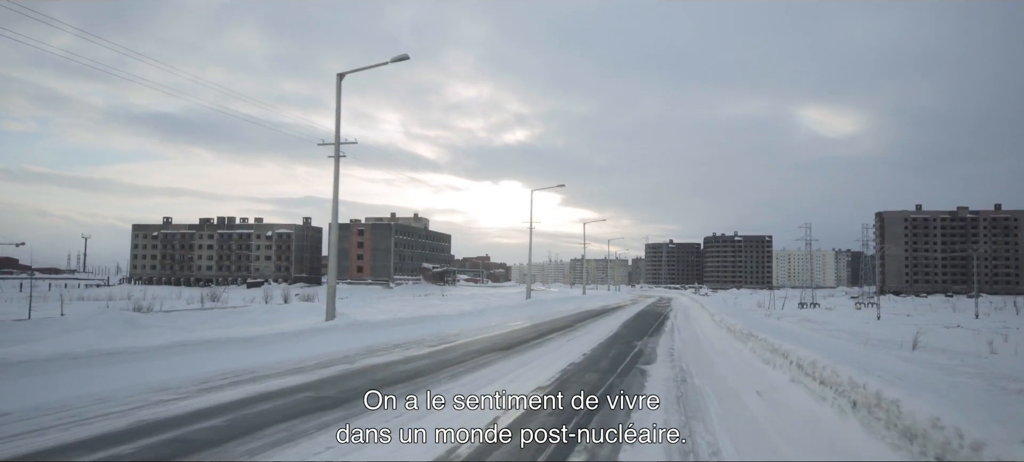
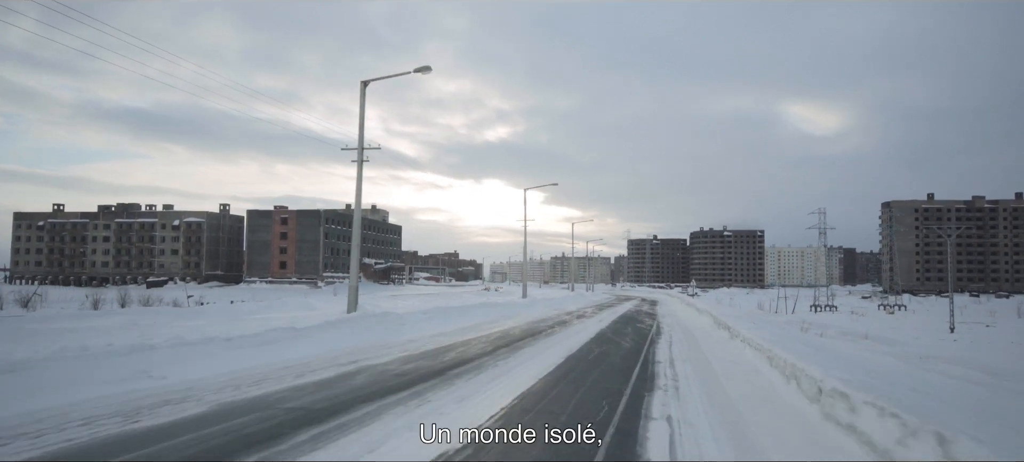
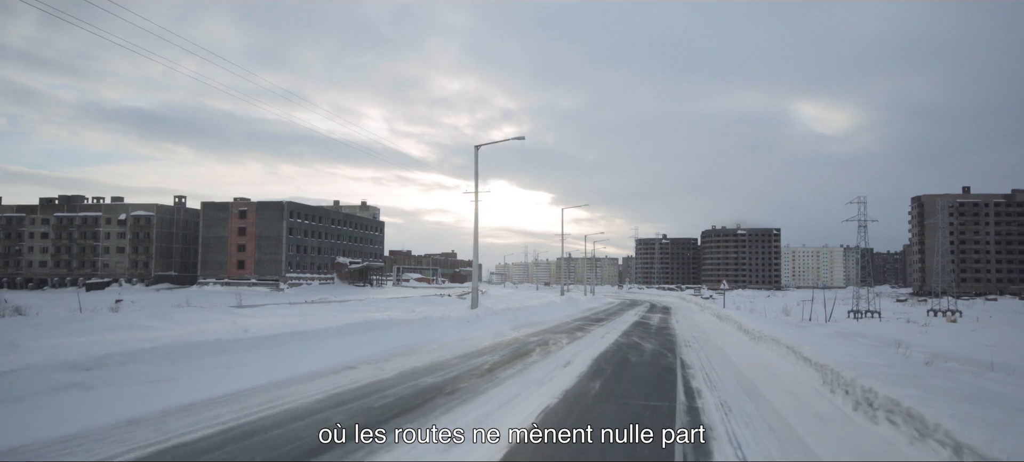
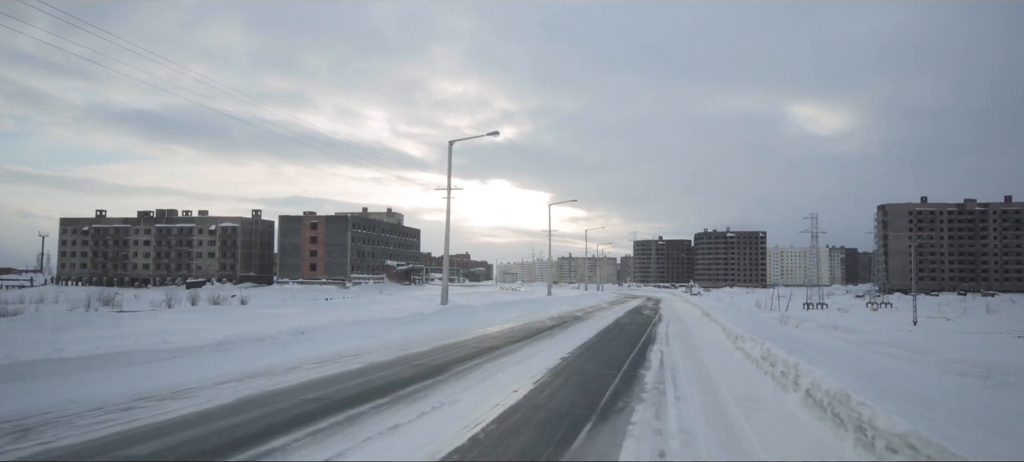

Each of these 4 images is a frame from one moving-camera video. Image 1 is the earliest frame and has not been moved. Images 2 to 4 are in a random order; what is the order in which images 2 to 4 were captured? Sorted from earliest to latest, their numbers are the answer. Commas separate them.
4, 2, 3
